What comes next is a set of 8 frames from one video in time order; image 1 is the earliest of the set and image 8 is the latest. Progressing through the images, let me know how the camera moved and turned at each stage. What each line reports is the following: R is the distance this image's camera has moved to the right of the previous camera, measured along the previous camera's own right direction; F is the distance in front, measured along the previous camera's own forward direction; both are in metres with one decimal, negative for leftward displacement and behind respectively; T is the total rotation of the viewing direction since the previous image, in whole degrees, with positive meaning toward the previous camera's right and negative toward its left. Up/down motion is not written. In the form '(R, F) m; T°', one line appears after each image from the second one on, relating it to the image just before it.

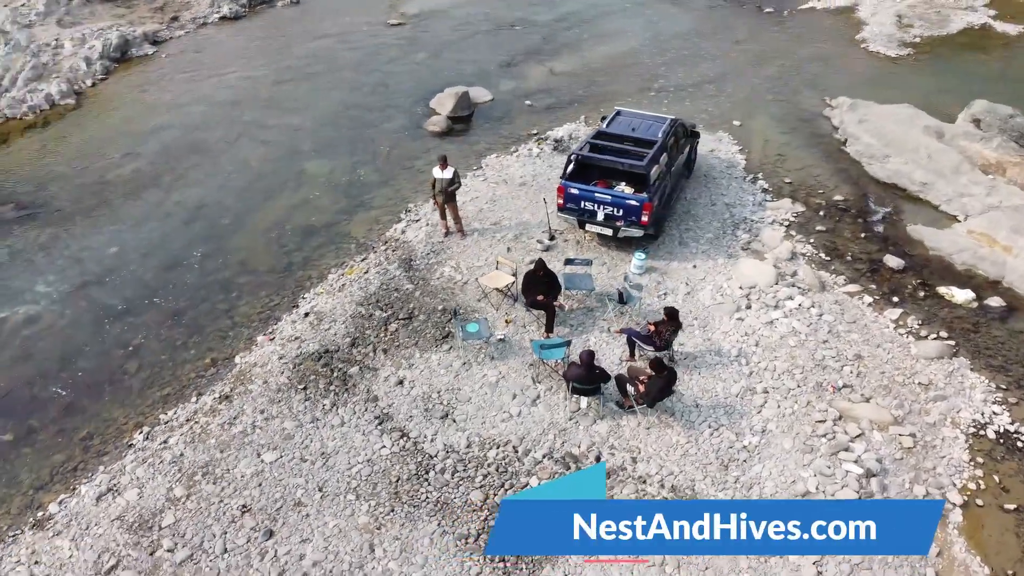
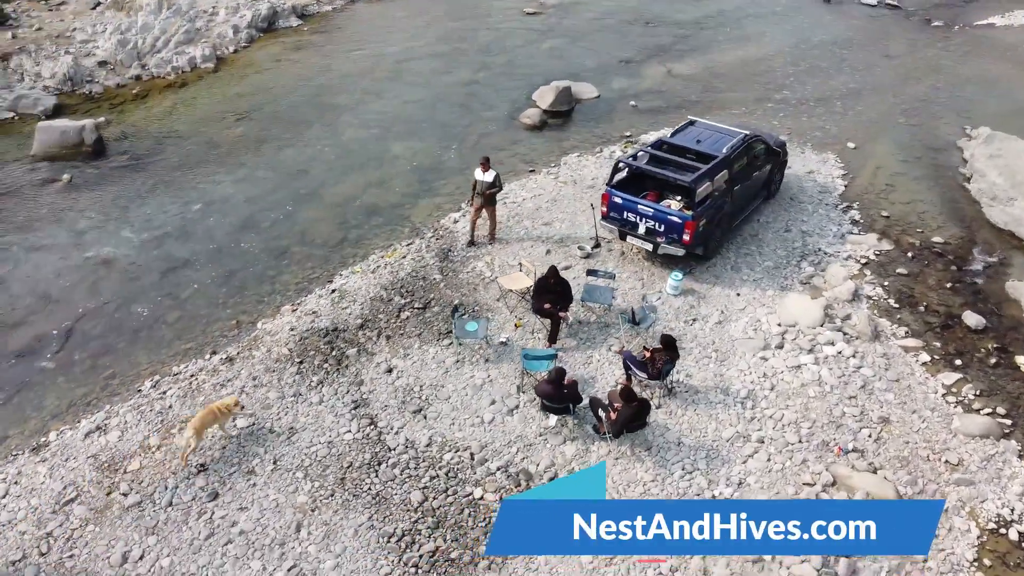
(+2.3, +0.5) m; -12°
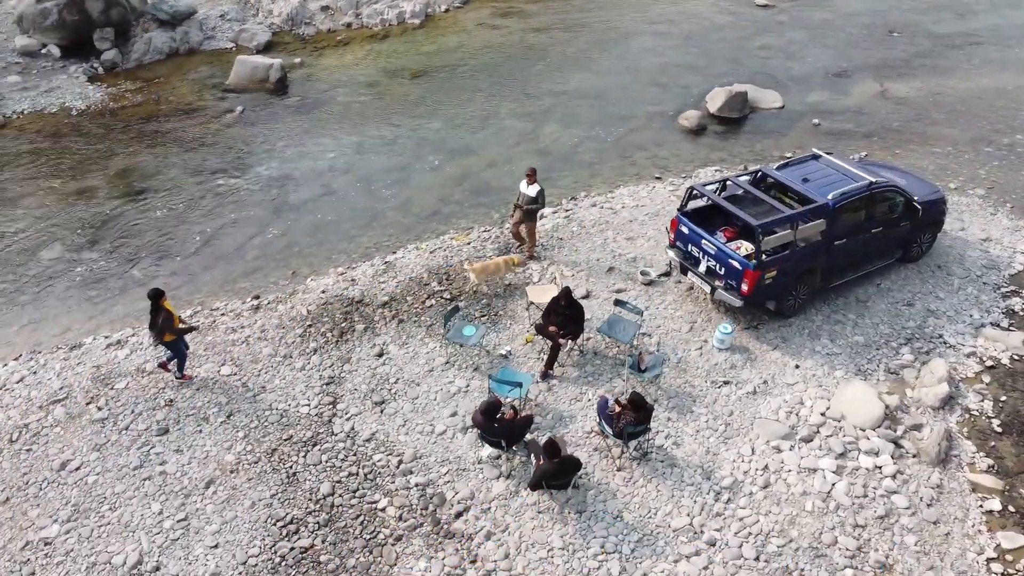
(+3.3, +1.3) m; -18°
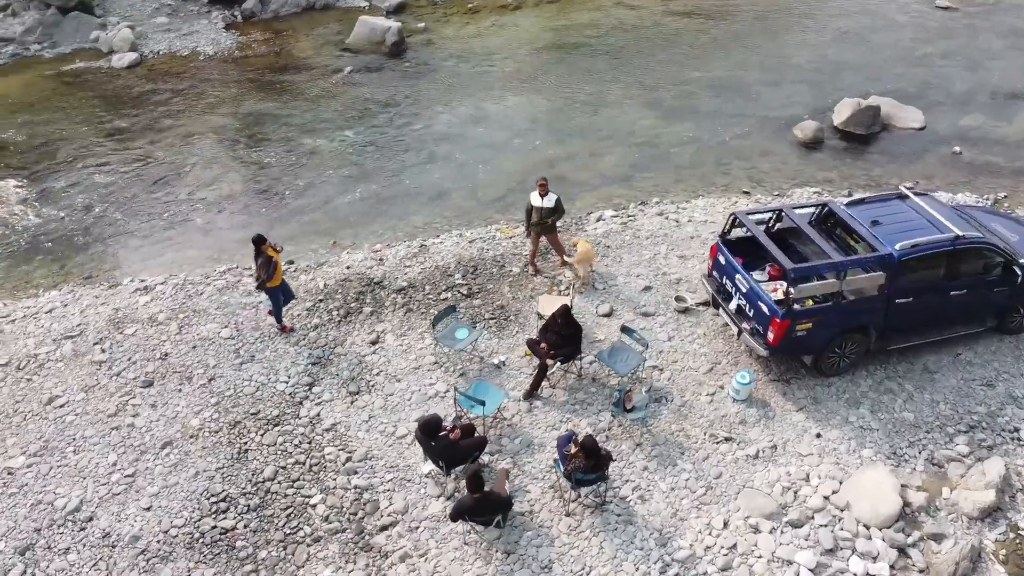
(+2.1, +1.0) m; -12°
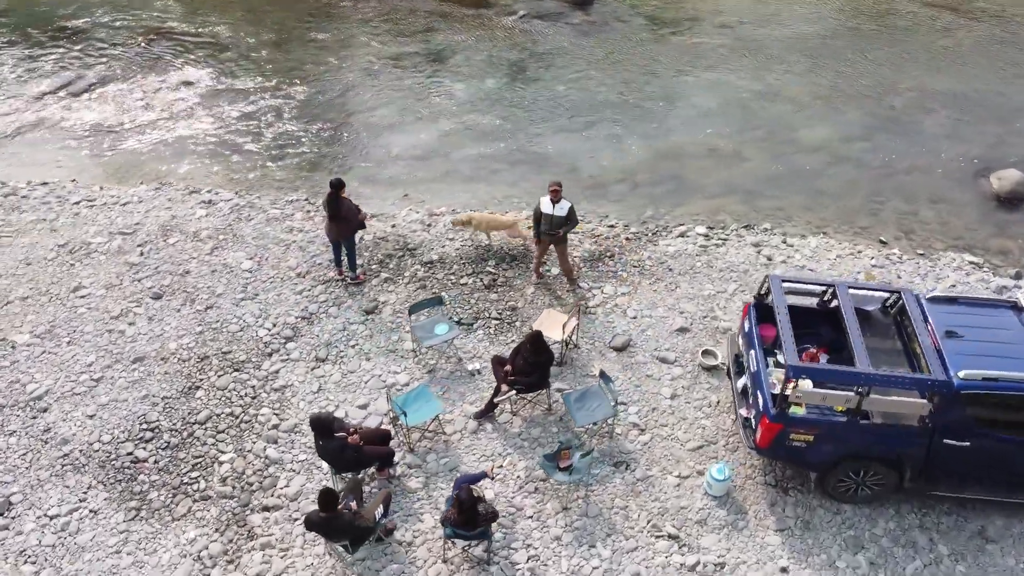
(+2.9, +1.6) m; -17°
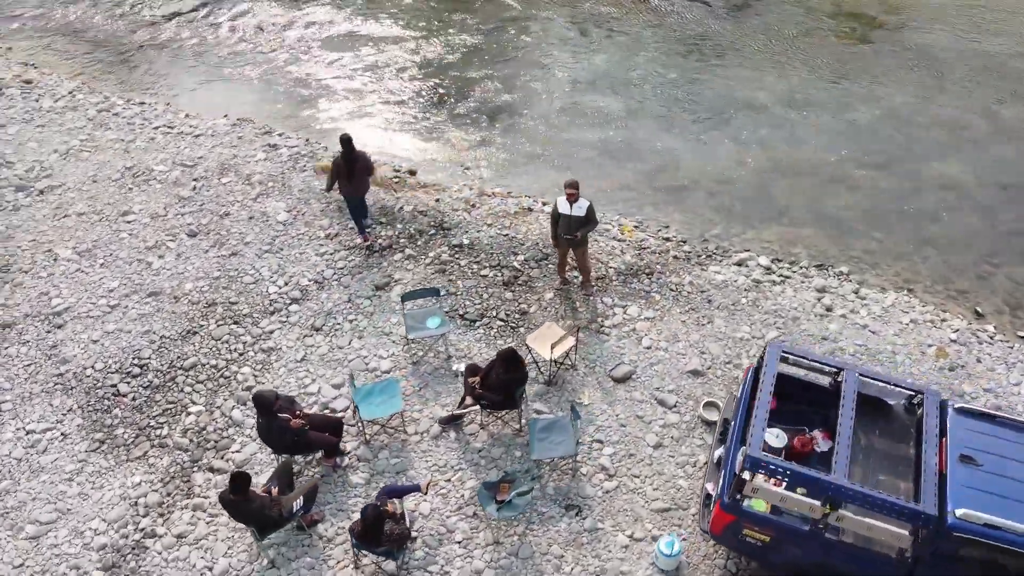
(+1.8, +0.8) m; -11°
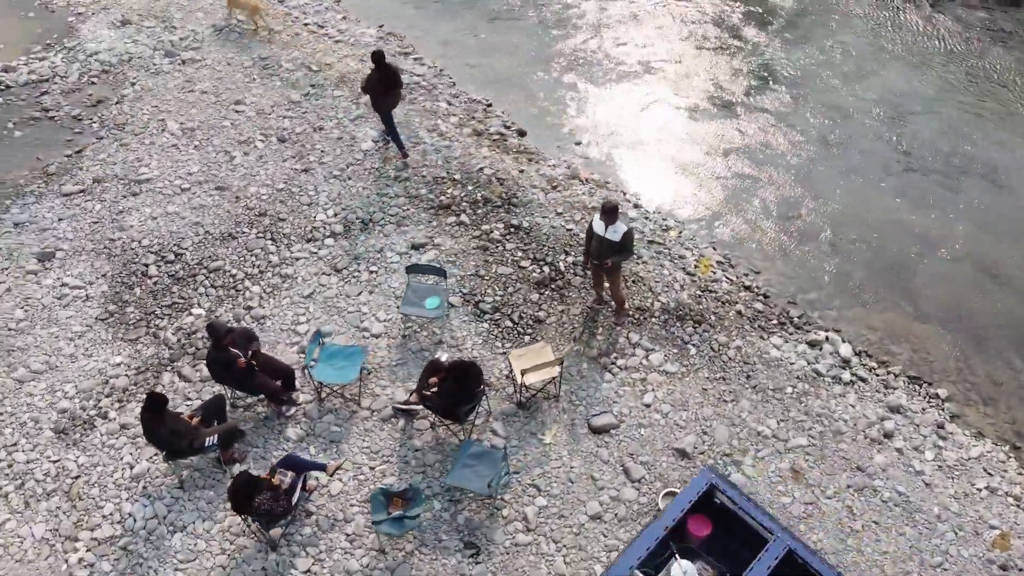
(+2.2, +1.2) m; -16°
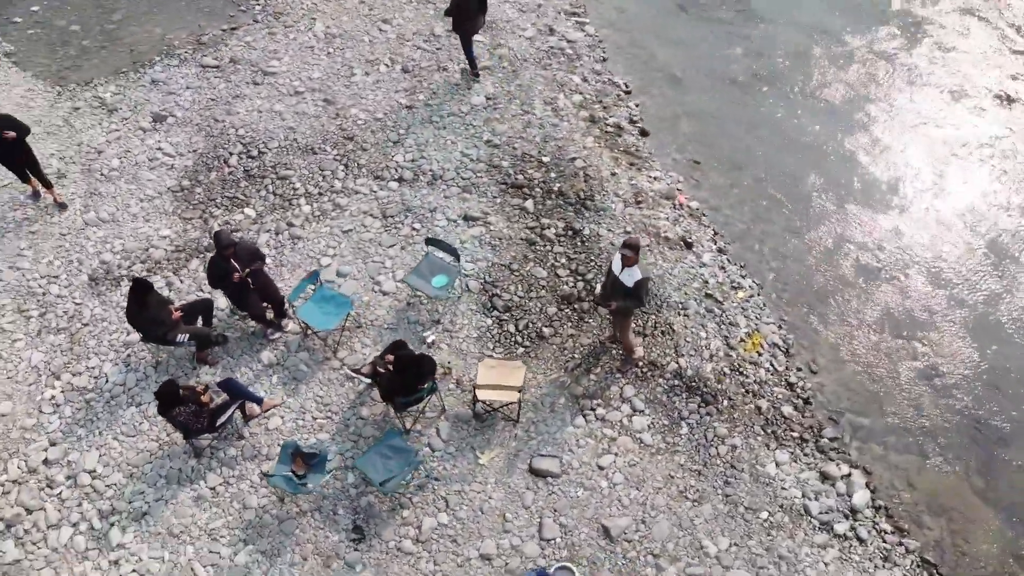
(+2.1, +0.8) m; -15°
